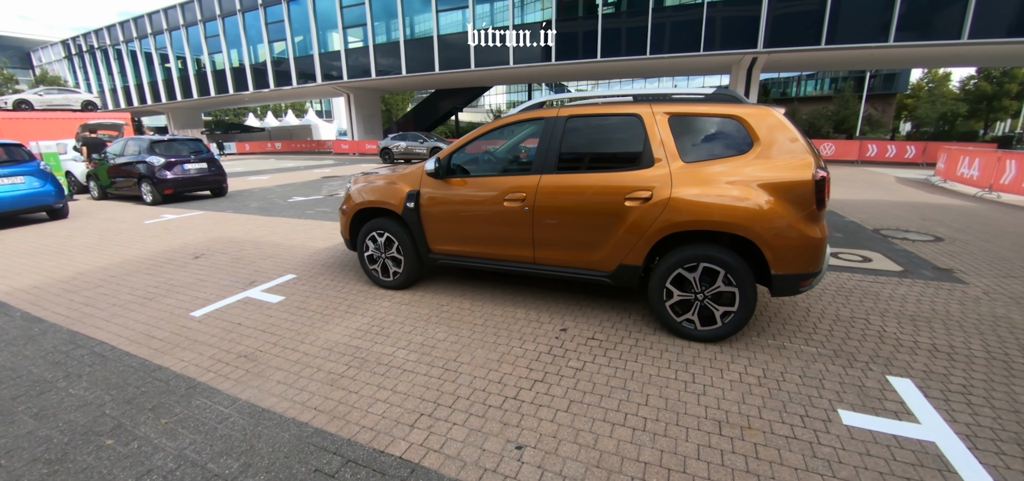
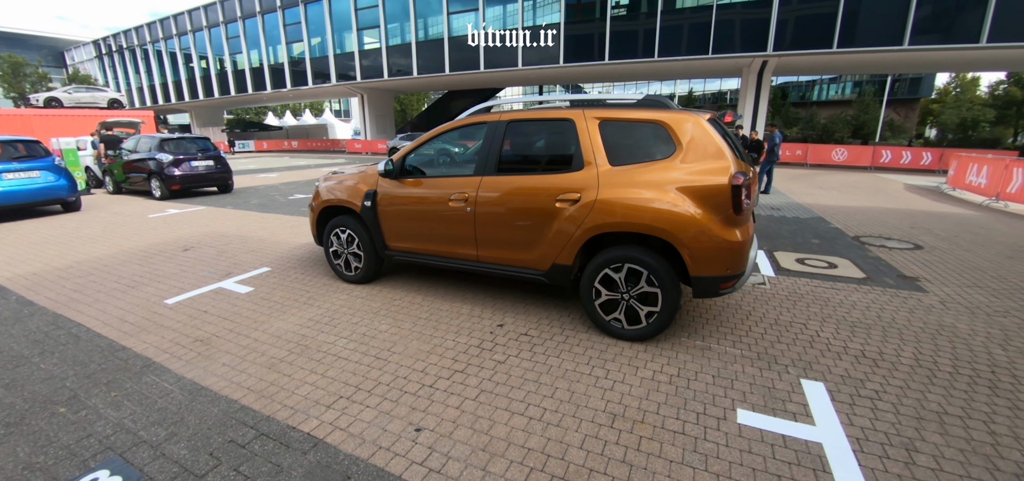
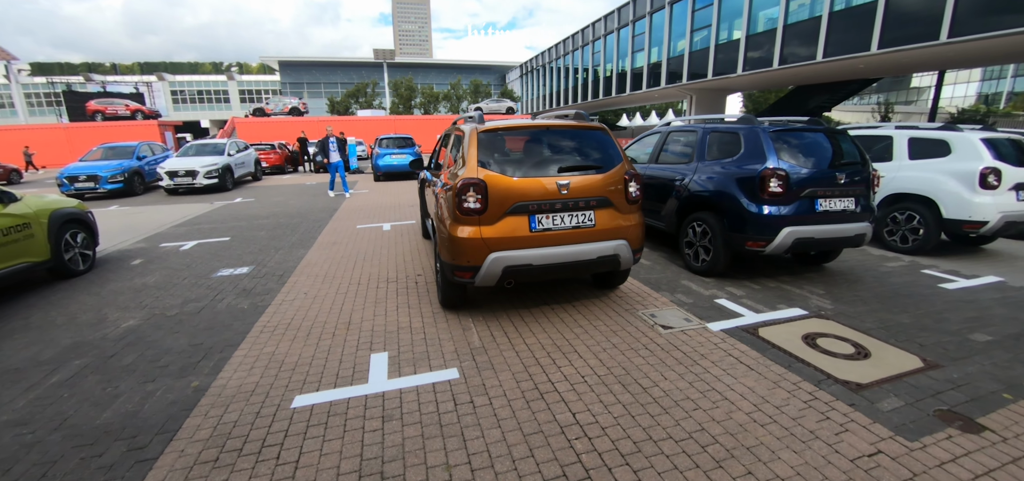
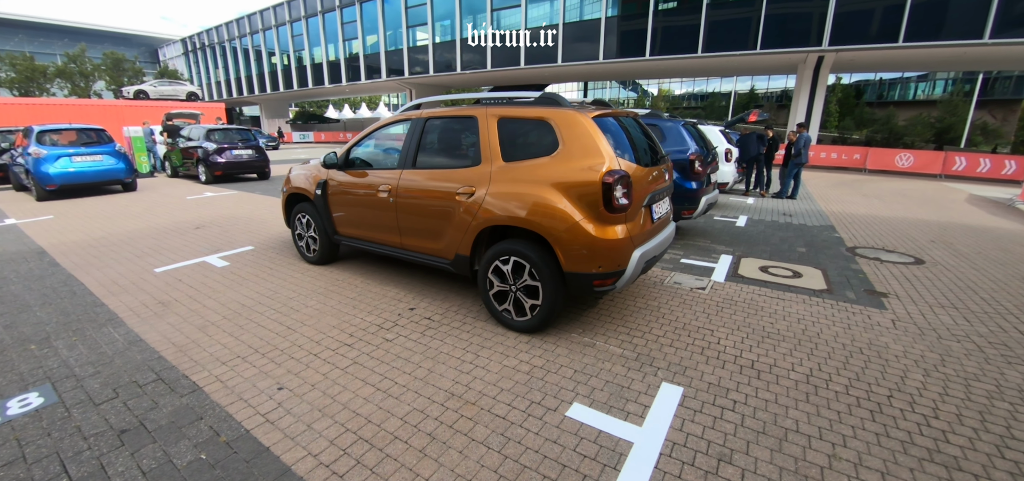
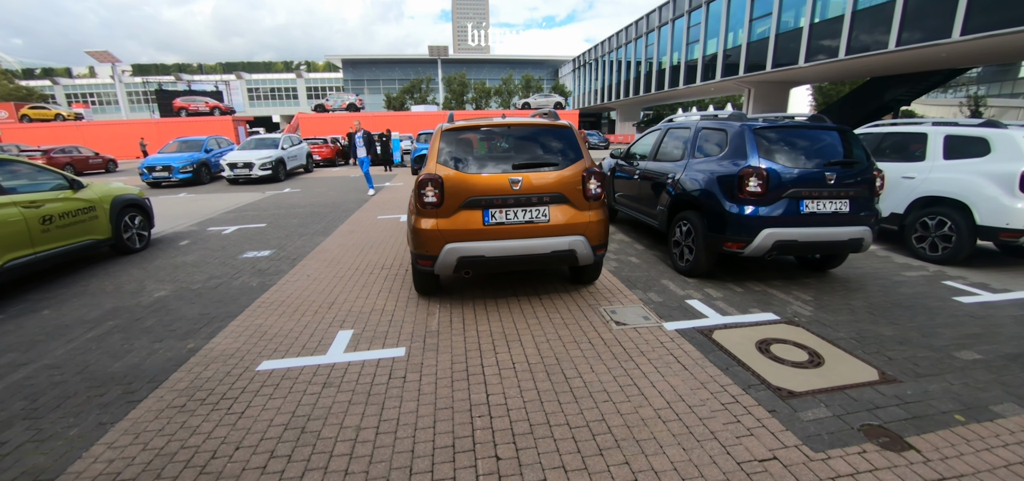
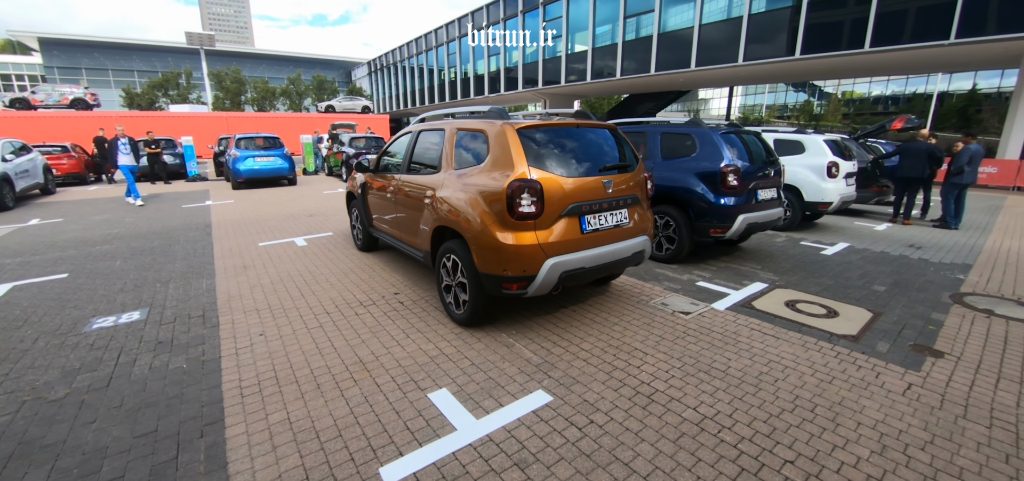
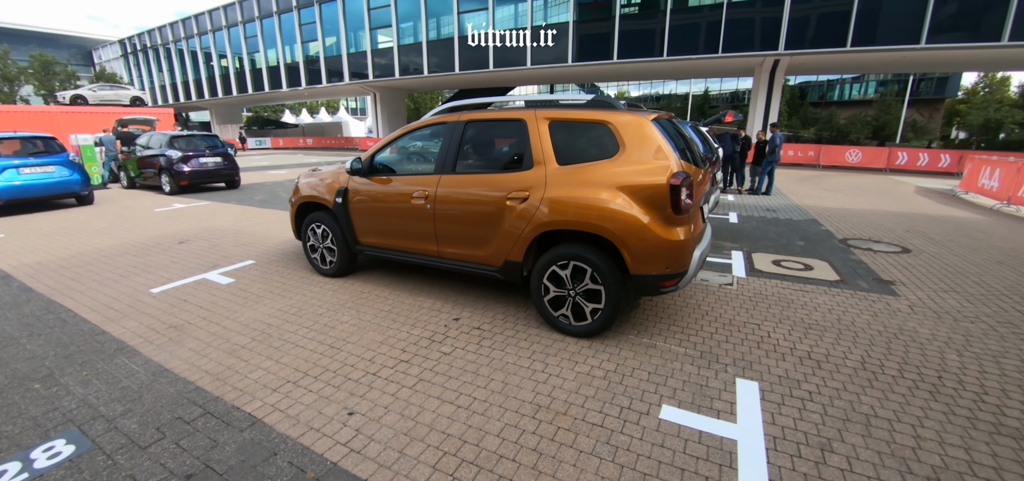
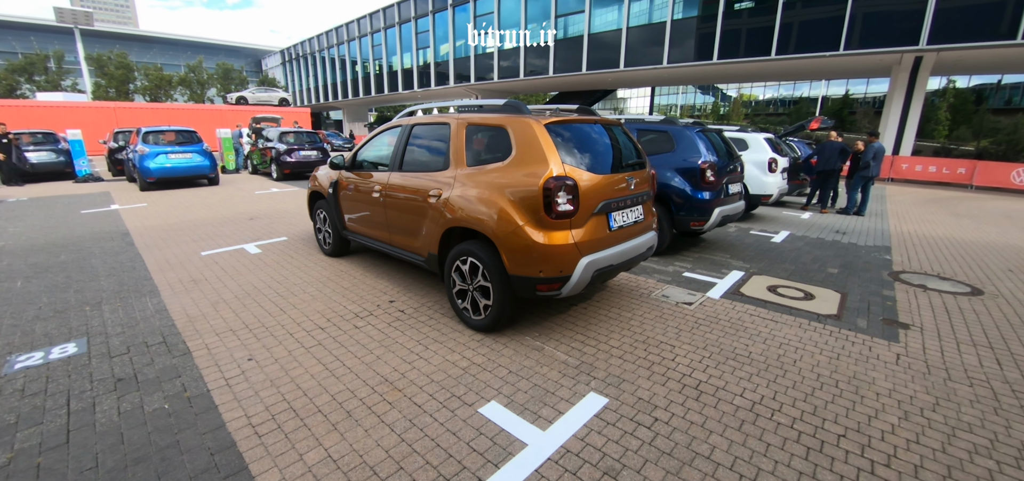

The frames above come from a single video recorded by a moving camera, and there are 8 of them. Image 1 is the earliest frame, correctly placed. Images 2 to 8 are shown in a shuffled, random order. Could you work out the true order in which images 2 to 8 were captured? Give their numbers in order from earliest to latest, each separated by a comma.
2, 7, 4, 8, 6, 3, 5
